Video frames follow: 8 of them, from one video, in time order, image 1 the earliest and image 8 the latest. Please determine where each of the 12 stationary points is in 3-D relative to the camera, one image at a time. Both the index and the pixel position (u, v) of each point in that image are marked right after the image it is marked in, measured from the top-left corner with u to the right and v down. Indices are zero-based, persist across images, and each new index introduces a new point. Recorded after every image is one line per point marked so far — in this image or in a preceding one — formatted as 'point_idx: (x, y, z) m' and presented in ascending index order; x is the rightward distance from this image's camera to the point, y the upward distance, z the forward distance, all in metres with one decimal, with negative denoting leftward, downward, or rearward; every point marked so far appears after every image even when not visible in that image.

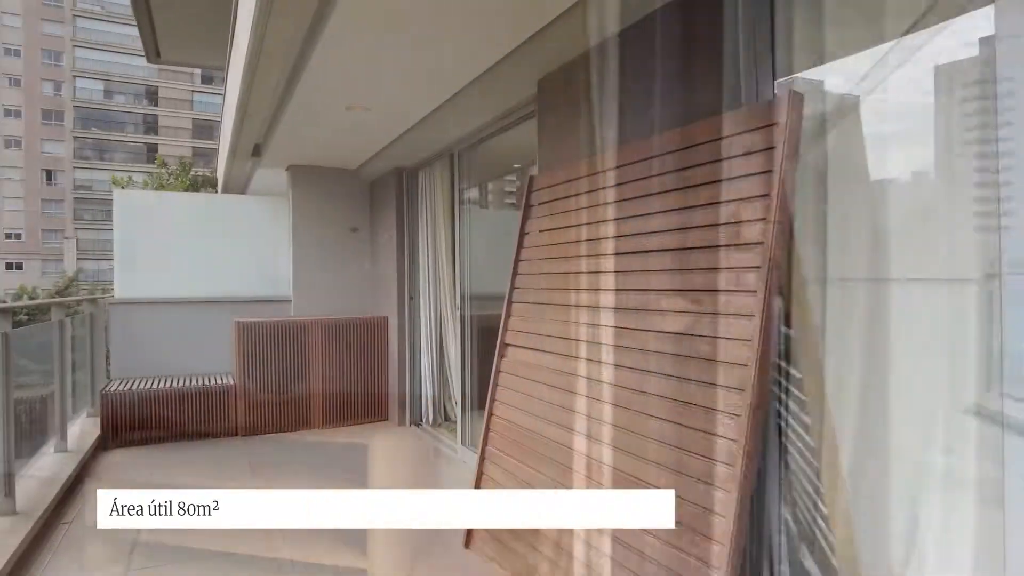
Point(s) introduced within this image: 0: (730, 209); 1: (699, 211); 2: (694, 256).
0: (+0.6, +0.2, +1.7) m
1: (+0.5, +0.2, +1.8) m
2: (+0.5, +0.1, +1.8) m
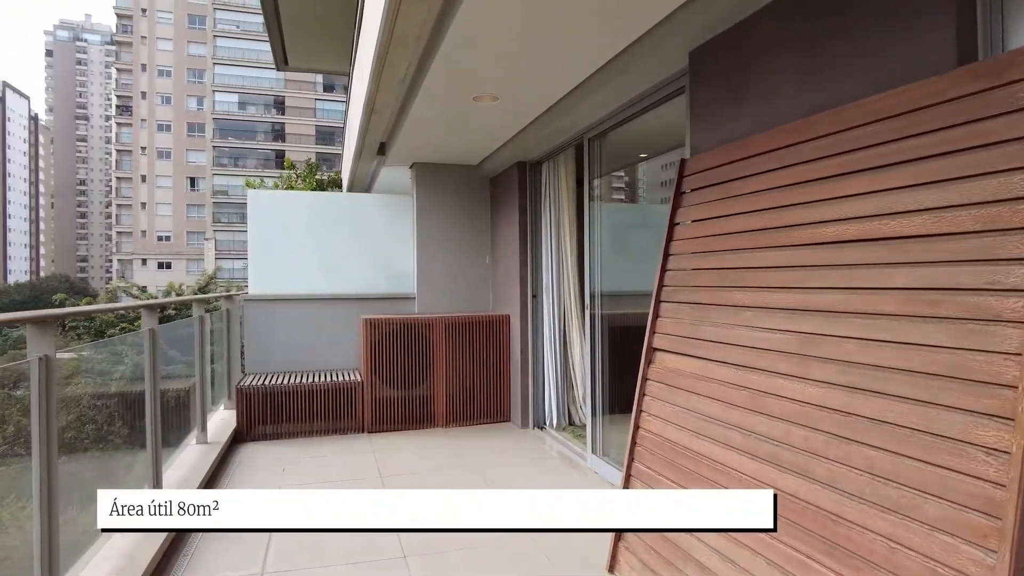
0: (+1.0, +0.2, +1.4) m
1: (+0.9, +0.2, +1.5) m
2: (+0.9, +0.1, +1.5) m
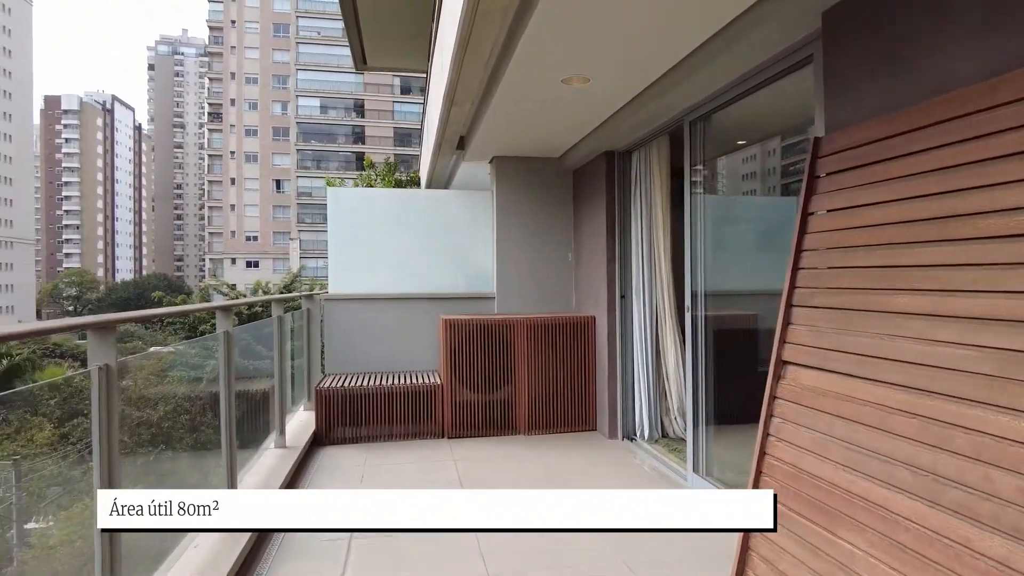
0: (+1.2, +0.2, +0.9) m
1: (+1.2, +0.2, +1.1) m
2: (+1.1, +0.1, +1.1) m
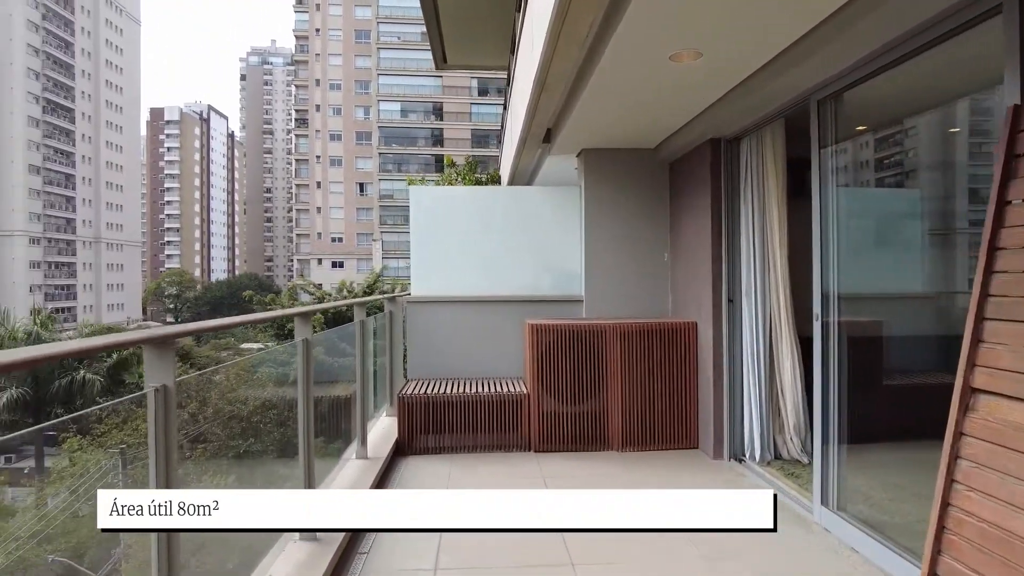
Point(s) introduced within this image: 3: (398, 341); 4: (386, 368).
0: (+1.3, +0.2, +0.5) m
1: (+1.3, +0.2, +0.6) m
2: (+1.3, +0.1, +0.6) m
3: (-0.9, -0.4, +4.9) m
4: (-0.9, -0.6, +4.7) m
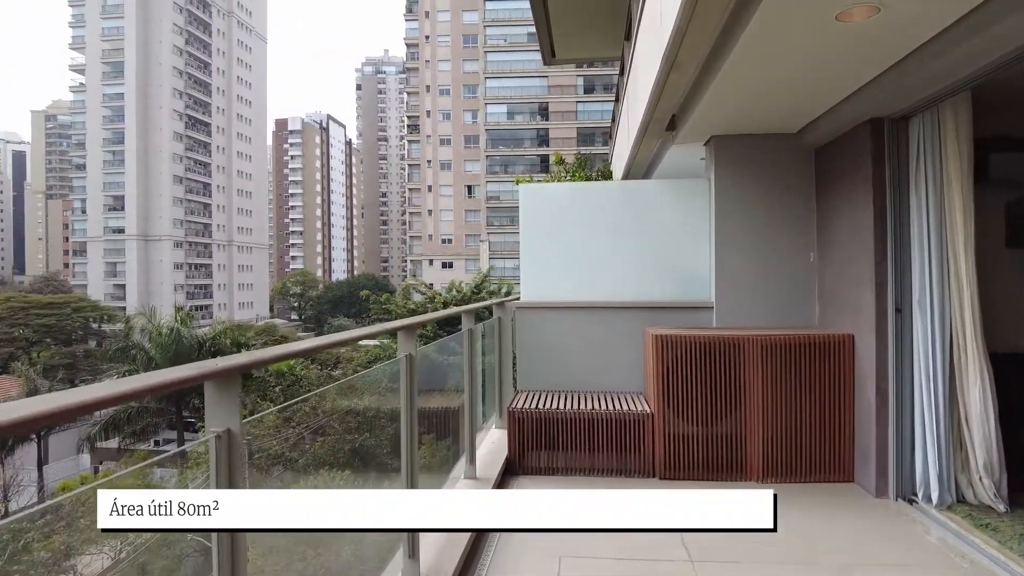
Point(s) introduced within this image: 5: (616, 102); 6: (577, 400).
0: (+1.4, +0.2, -0.1) m
1: (+1.5, +0.2, 0.0) m
2: (+1.4, 0.0, 0.0) m
3: (0.0, -0.4, +4.6) m
4: (-0.1, -0.6, +4.4) m
5: (+1.4, +2.6, +8.7) m
6: (+0.4, -0.7, +4.1) m
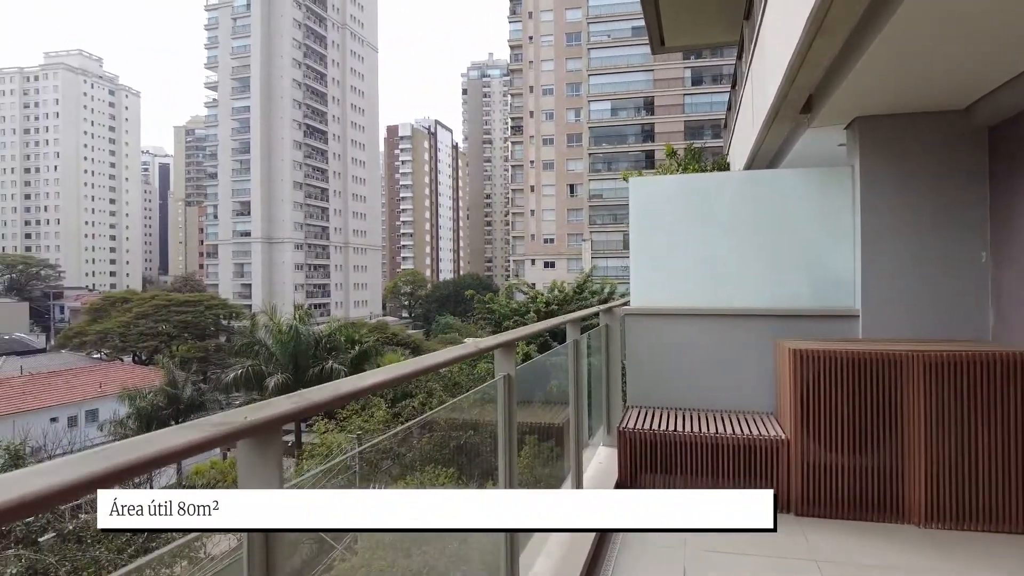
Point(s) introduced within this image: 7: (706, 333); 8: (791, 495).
0: (+1.4, +0.1, -0.7) m
1: (+1.4, +0.1, -0.5) m
2: (+1.4, 0.0, -0.5) m
3: (+0.7, -0.5, +4.2) m
4: (+0.6, -0.6, +4.0) m
5: (+2.7, +2.5, +8.0) m
6: (+1.0, -0.7, +3.7) m
7: (+1.2, -0.3, +4.2) m
8: (+1.4, -1.0, +3.2) m
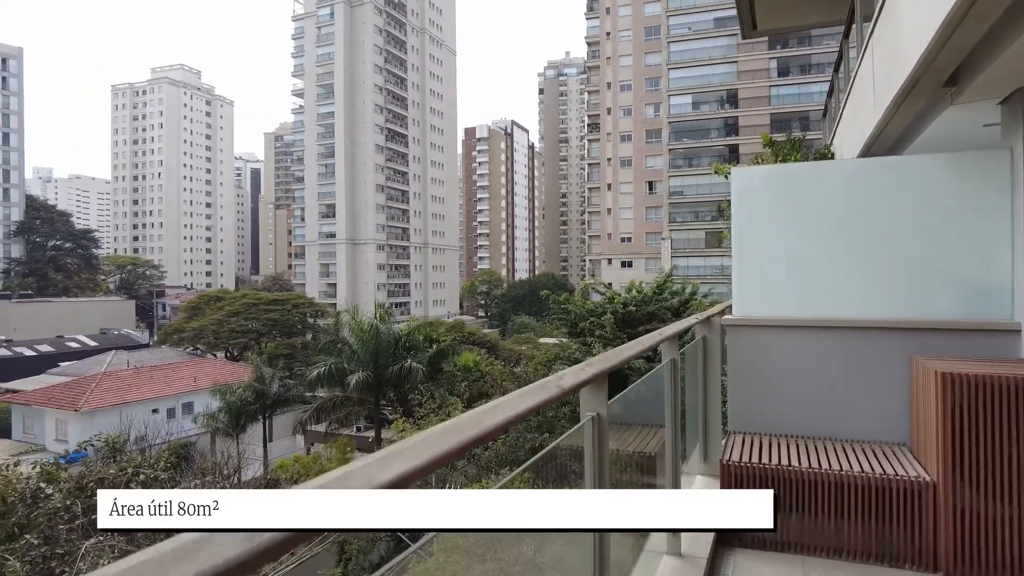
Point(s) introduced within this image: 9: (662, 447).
0: (+1.3, +0.1, -1.2) m
1: (+1.3, +0.1, -1.1) m
2: (+1.3, 0.0, -1.1) m
3: (+1.2, -0.5, +3.7) m
4: (+1.0, -0.7, +3.5) m
5: (+3.6, +2.5, +7.2) m
6: (+1.4, -0.8, +3.1) m
7: (+1.7, -0.3, +3.6) m
8: (+1.7, -1.1, +2.7) m
9: (+0.6, -0.7, +2.6) m
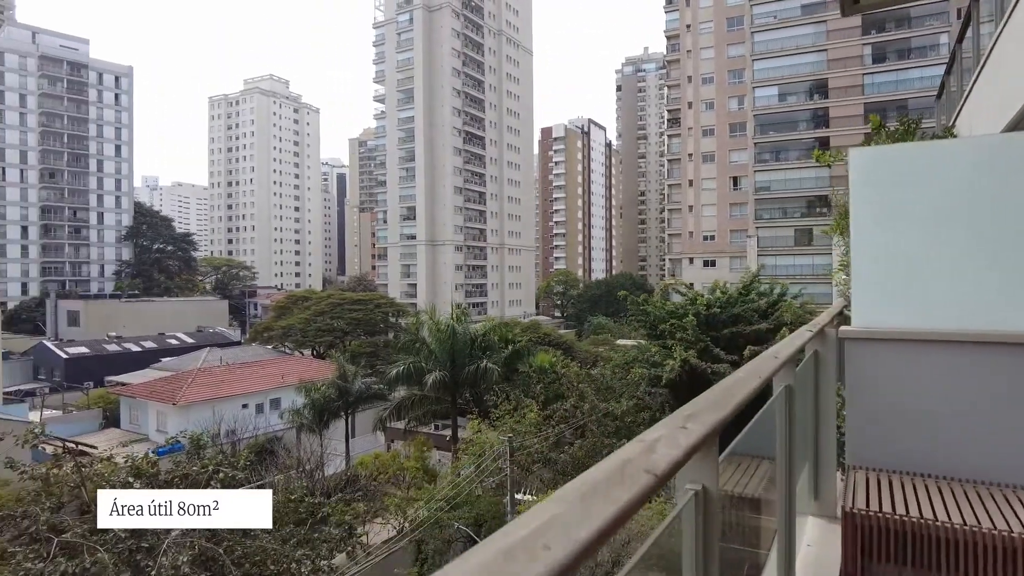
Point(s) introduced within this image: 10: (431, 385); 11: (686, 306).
0: (+1.1, +0.1, -1.8) m
1: (+1.1, +0.1, -1.7) m
2: (+1.1, -0.1, -1.7) m
3: (+1.5, -0.5, +3.1) m
4: (+1.3, -0.7, +2.9) m
5: (+4.4, +2.5, +6.3) m
6: (+1.7, -0.8, +2.5) m
7: (+2.0, -0.3, +3.0) m
8: (+2.0, -1.1, +2.0) m
9: (+0.8, -0.7, +2.1) m
10: (-2.0, -2.4, +15.6) m
11: (+4.4, -0.5, +16.0) m
